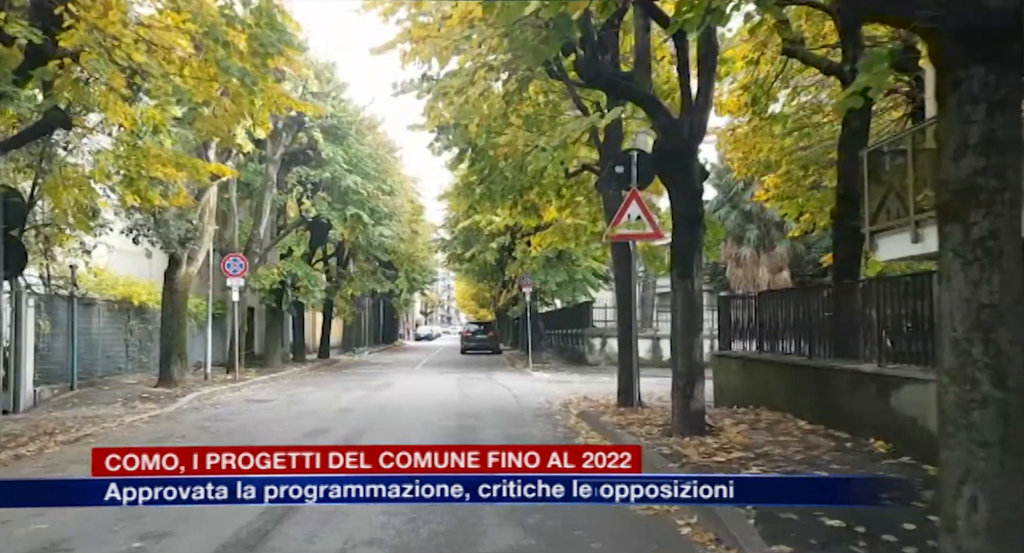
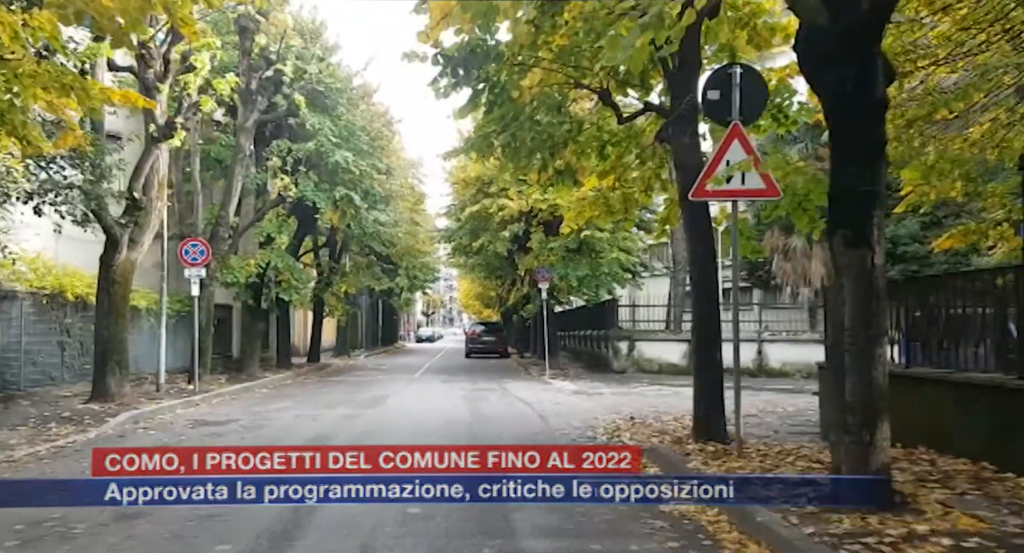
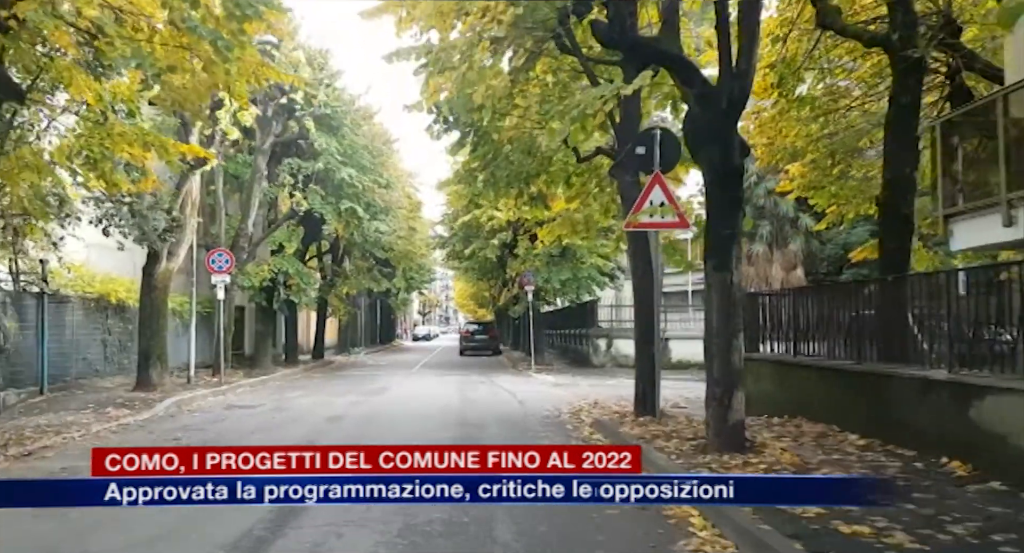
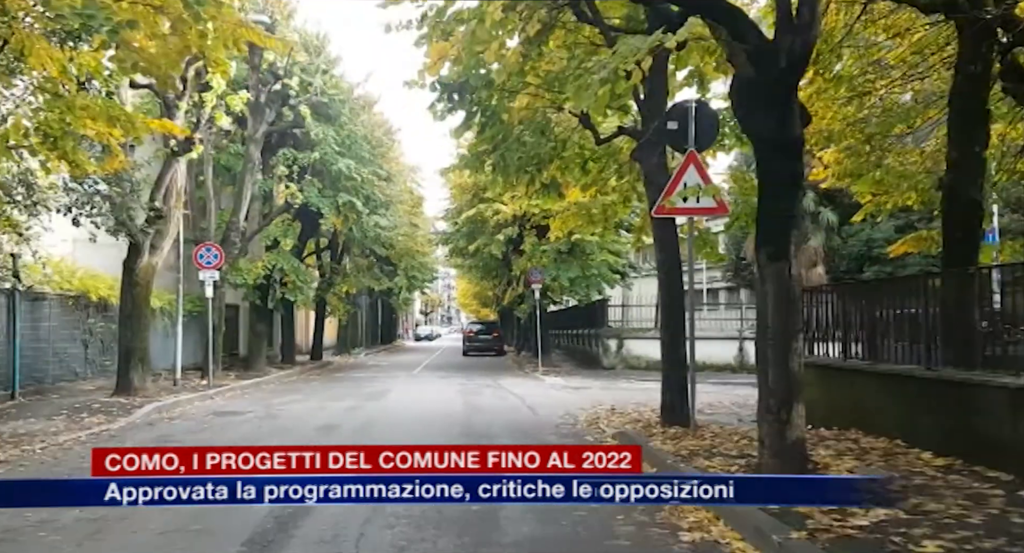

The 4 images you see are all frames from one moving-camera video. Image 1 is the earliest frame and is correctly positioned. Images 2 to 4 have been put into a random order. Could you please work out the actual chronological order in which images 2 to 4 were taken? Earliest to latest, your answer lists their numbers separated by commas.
3, 4, 2
